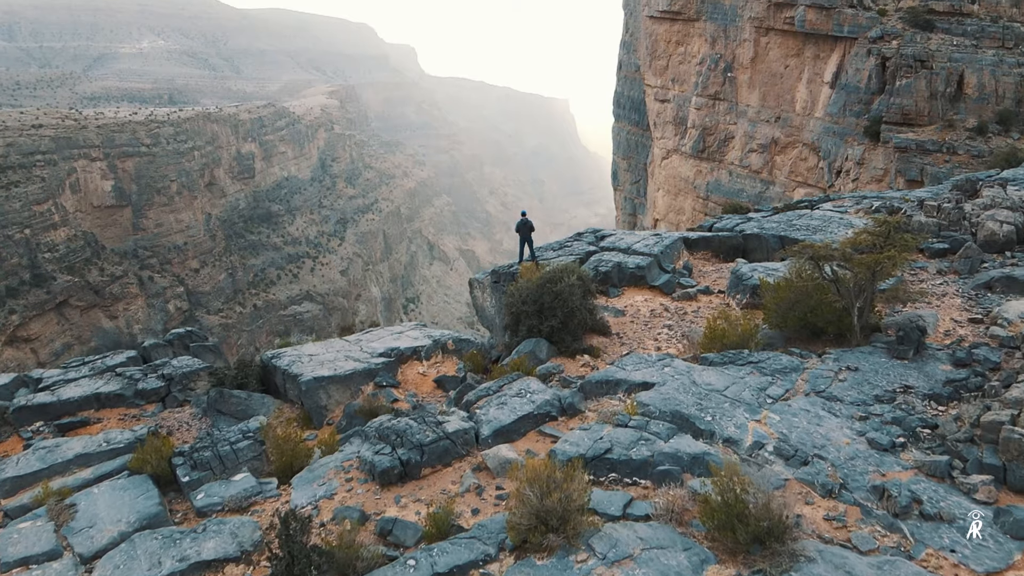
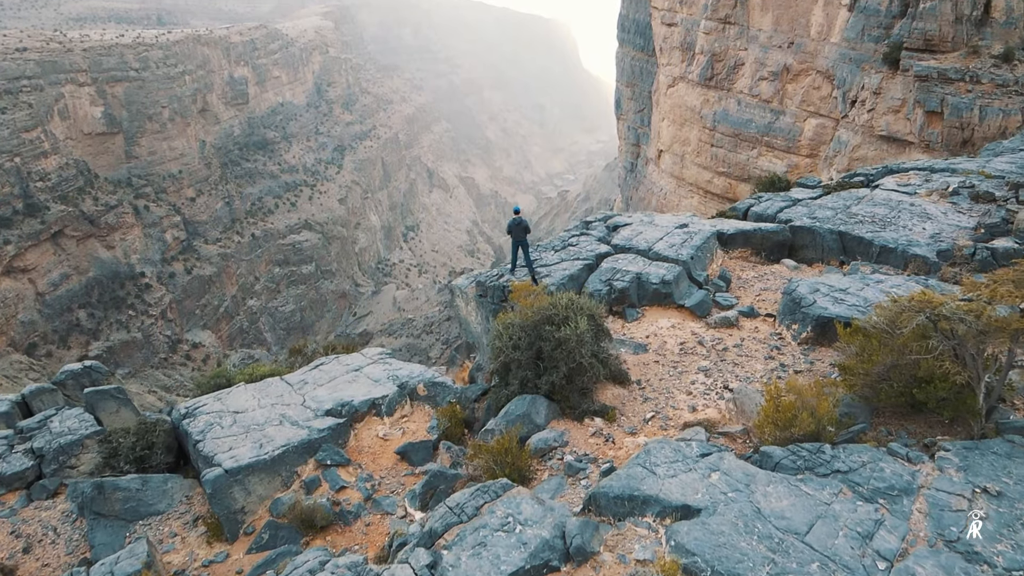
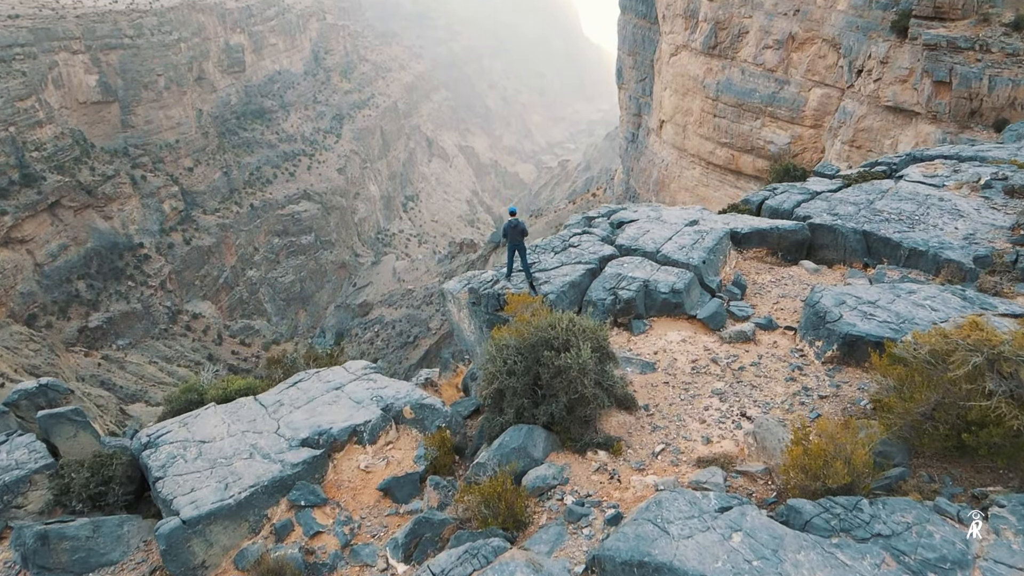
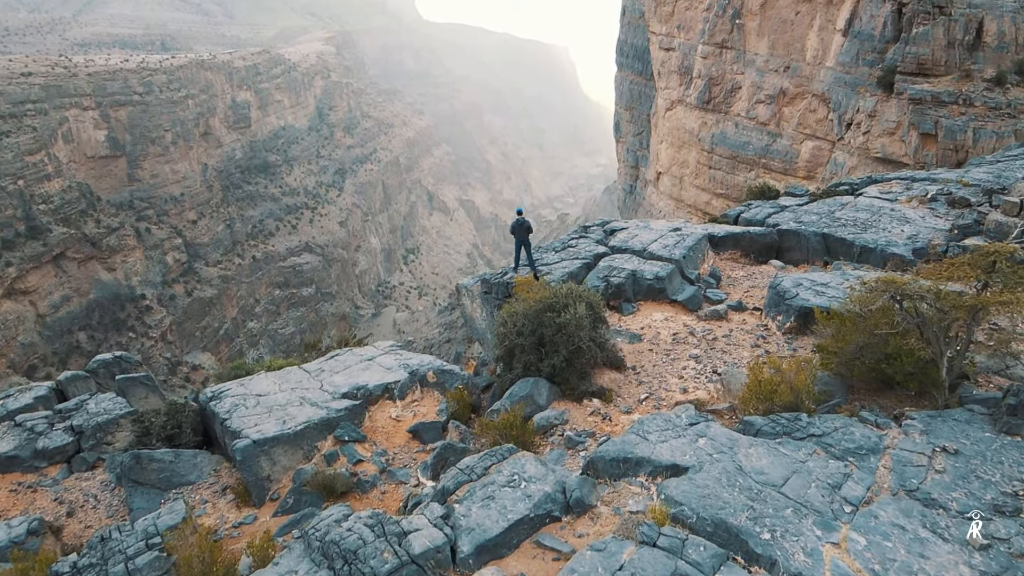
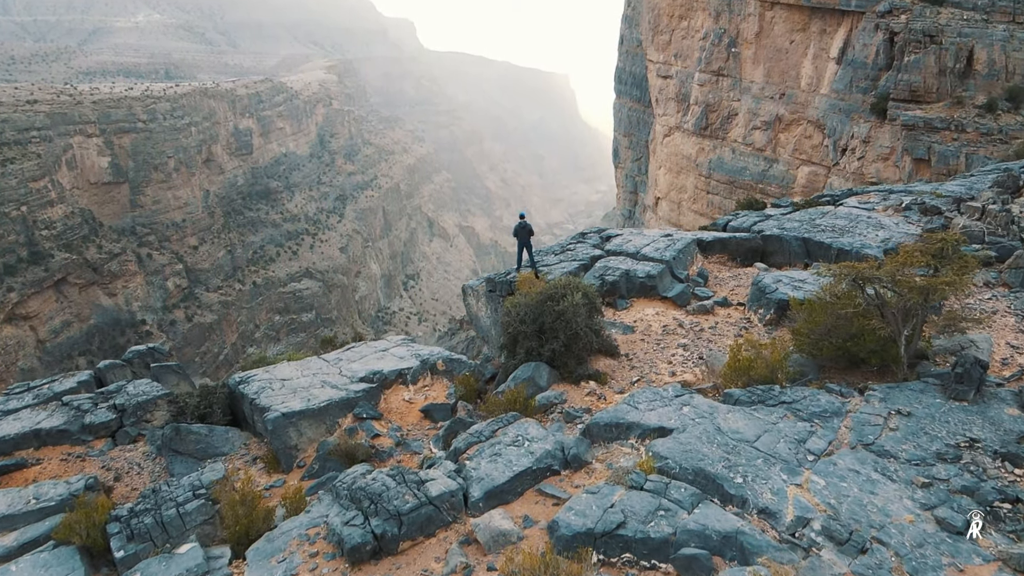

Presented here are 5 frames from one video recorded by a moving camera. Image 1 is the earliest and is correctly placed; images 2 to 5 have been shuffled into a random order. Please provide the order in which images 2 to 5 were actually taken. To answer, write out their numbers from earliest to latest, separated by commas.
5, 4, 2, 3
